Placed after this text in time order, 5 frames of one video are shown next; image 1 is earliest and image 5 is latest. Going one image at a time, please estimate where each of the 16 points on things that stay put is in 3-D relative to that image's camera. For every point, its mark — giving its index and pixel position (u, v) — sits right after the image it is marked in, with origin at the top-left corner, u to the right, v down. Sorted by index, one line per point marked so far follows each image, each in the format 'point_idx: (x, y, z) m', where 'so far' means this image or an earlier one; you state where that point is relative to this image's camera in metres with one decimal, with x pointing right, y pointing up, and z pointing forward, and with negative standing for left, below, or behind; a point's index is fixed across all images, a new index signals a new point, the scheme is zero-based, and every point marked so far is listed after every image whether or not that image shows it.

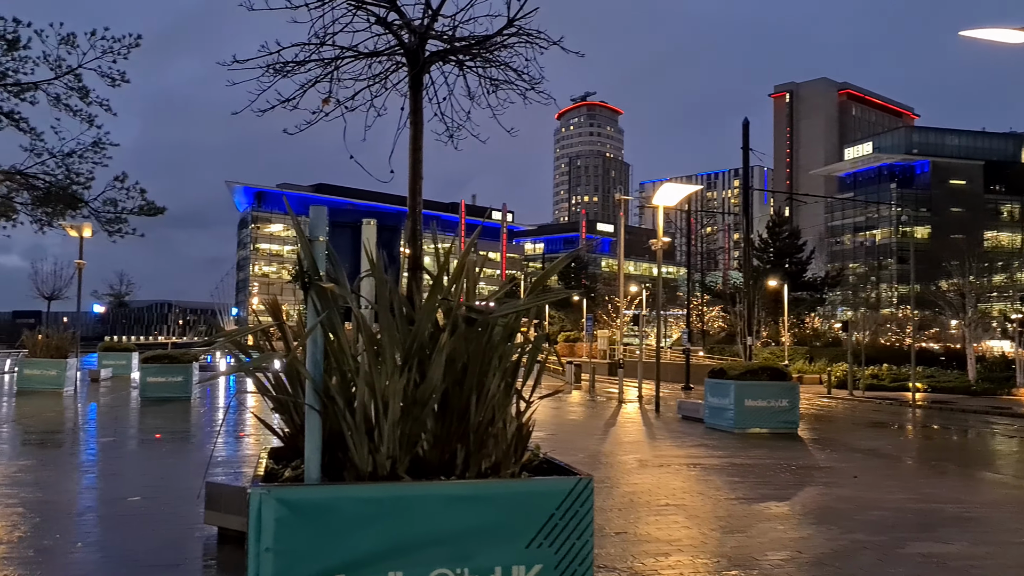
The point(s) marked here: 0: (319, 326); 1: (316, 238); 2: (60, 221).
0: (-0.8, -0.2, +3.6) m
1: (-0.8, +0.2, +3.6) m
2: (-4.2, +0.6, +8.2) m
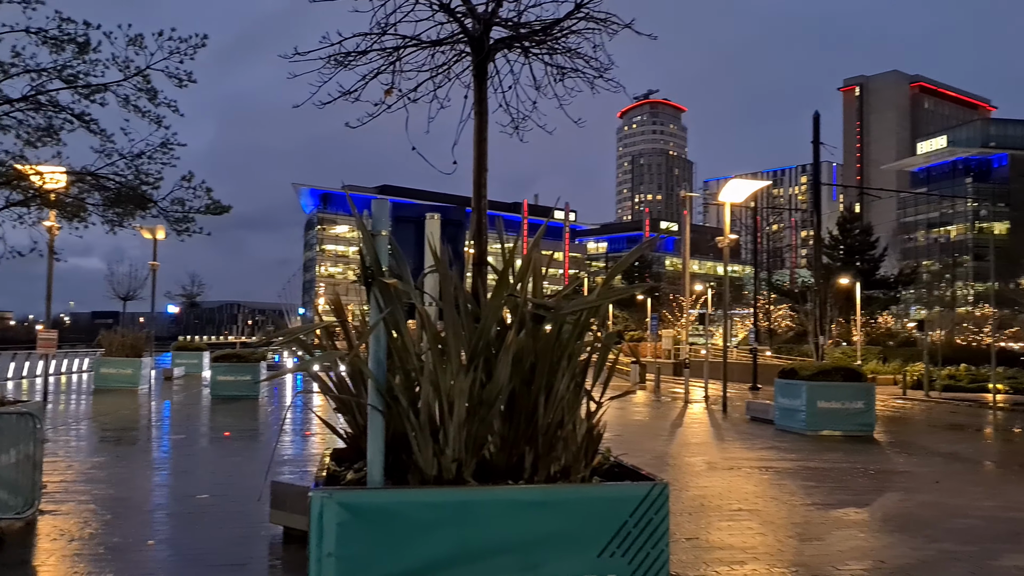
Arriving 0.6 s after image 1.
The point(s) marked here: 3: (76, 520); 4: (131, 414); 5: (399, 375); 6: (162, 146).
0: (-0.5, -0.1, +3.4) m
1: (-0.5, +0.2, +3.5) m
2: (-3.6, +0.6, +8.3) m
3: (-3.6, -1.9, +7.3) m
4: (-8.0, -2.6, +18.7) m
5: (-0.4, -0.3, +3.5) m
6: (-3.2, +1.3, +8.2) m
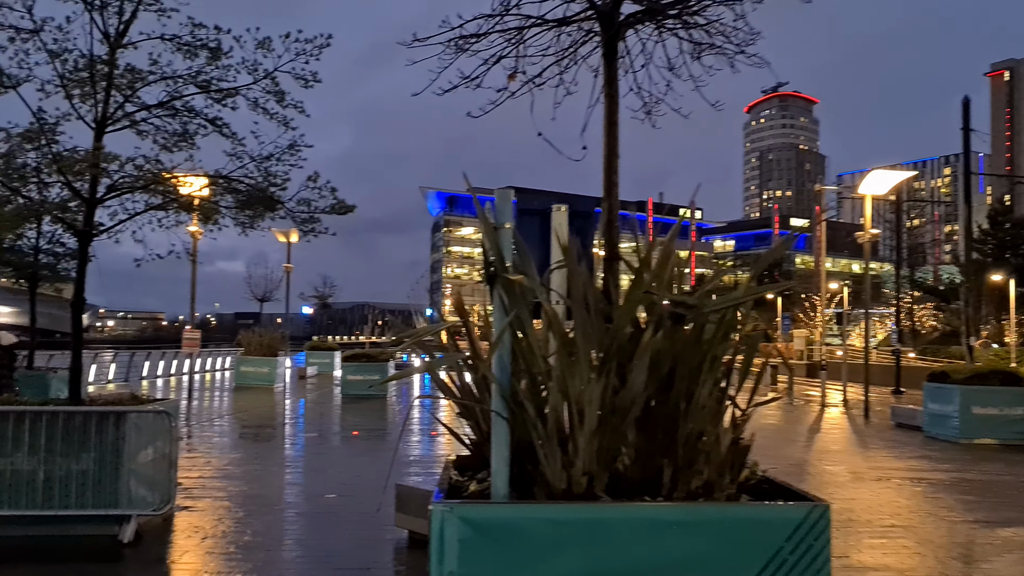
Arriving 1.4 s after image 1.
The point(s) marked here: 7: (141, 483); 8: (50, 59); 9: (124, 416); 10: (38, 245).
0: (0.0, -0.1, +3.2) m
1: (0.0, +0.2, +3.2) m
2: (-2.4, +0.6, +8.4) m
3: (-2.5, -1.9, +7.4) m
4: (-5.3, -2.7, +19.3) m
5: (0.0, -0.3, +3.3) m
6: (-2.1, +1.3, +8.3) m
7: (-2.8, -1.5, +6.7) m
8: (-3.7, +1.9, +7.2) m
9: (-2.9, -1.0, +6.7) m
10: (-7.6, +0.7, +14.2) m
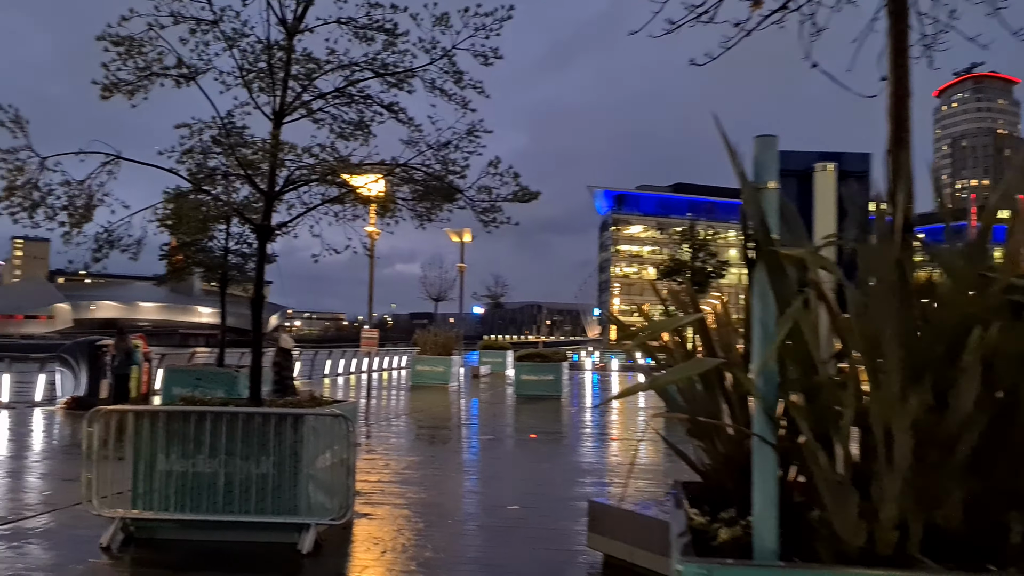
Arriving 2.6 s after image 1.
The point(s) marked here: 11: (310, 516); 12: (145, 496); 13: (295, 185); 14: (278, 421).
0: (+0.7, -0.1, +2.3) m
1: (+0.7, +0.3, +2.4) m
2: (-0.6, +0.6, +7.9) m
3: (-1.0, -1.9, +7.0) m
4: (-1.5, -2.6, +19.2) m
5: (+0.8, -0.3, +2.4) m
6: (-0.4, +1.3, +7.7) m
7: (-1.4, -1.4, +6.3) m
8: (-2.2, +1.9, +7.0) m
9: (-1.5, -0.9, +6.4) m
10: (-4.7, +0.7, +14.6) m
11: (-1.4, -1.6, +6.3) m
12: (-2.6, -1.5, +6.4) m
13: (-1.8, +0.9, +7.4) m
14: (-1.7, -1.0, +6.4) m
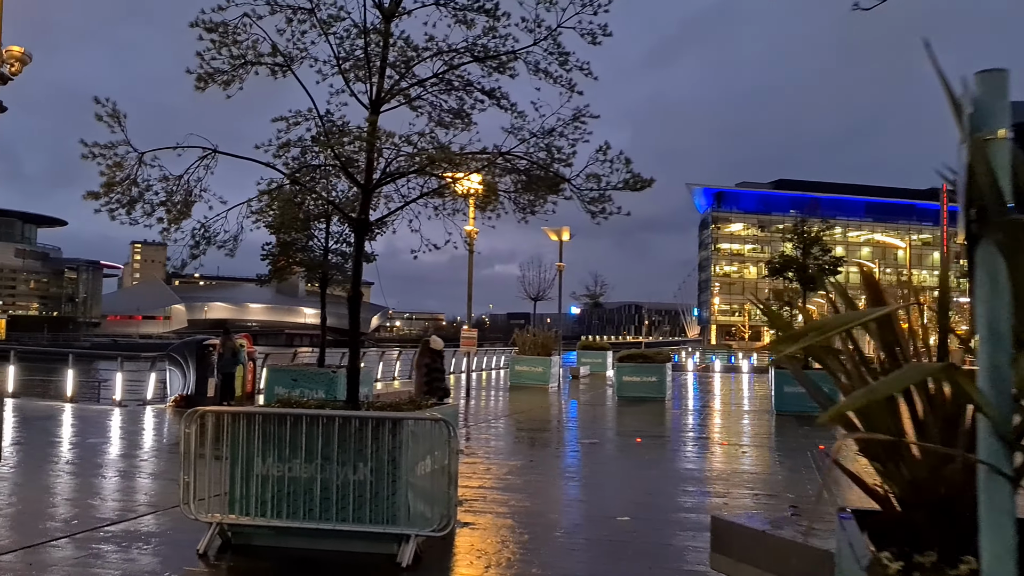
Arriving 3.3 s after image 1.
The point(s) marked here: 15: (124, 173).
0: (+1.0, 0.0, +1.8) m
1: (+1.0, +0.3, +1.8) m
2: (+0.3, +0.7, +7.5) m
3: (-0.1, -1.9, +6.6) m
4: (+0.7, -2.6, +18.8) m
5: (+1.1, -0.2, +1.9) m
6: (+0.5, +1.4, +7.2) m
7: (-0.6, -1.4, +6.0) m
8: (-1.4, +1.9, +6.7) m
9: (-0.8, -0.9, +6.0) m
10: (-3.0, +0.7, +14.5) m
11: (-0.7, -1.6, +5.9) m
12: (-1.9, -1.5, +6.1) m
13: (-1.0, +0.9, +7.1) m
14: (-0.9, -0.9, +6.1) m
15: (-2.9, +0.8, +6.5) m
